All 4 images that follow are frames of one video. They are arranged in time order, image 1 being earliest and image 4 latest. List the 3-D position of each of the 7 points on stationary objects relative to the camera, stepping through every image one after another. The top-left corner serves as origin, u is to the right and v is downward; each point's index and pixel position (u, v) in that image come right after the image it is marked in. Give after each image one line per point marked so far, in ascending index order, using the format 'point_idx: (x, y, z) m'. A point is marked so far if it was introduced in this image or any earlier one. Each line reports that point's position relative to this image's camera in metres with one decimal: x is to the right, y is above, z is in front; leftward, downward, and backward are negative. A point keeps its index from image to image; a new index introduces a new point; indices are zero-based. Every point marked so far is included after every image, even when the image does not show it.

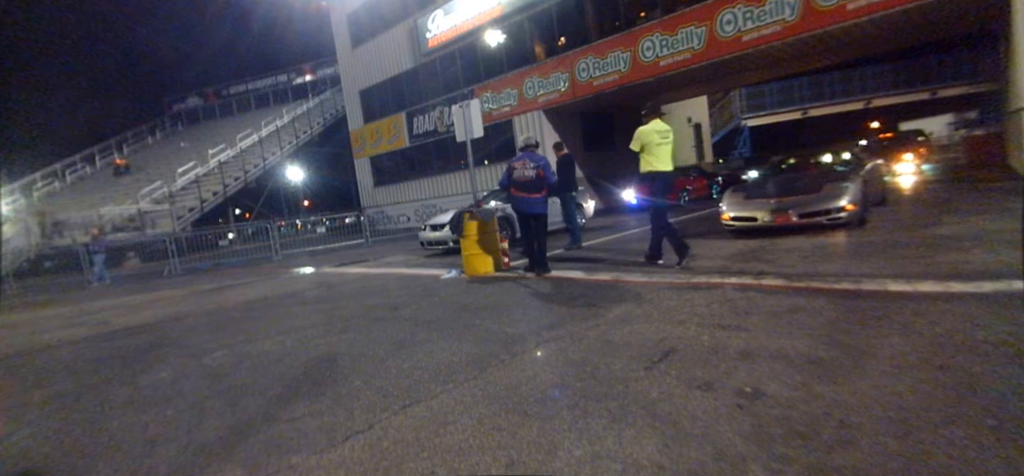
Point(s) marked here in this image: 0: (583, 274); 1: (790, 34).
0: (+1.3, -0.5, +7.2) m
1: (+9.0, +6.3, +14.8) m
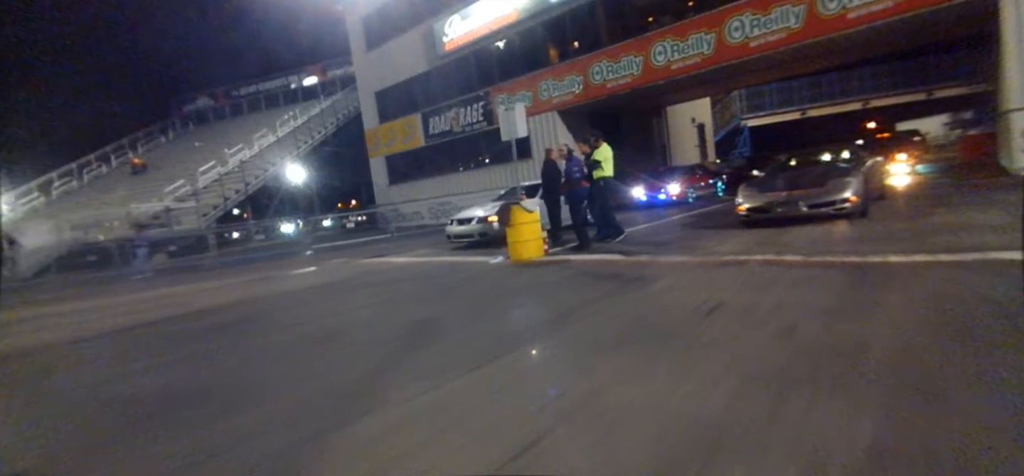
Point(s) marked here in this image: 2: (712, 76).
0: (+1.6, -0.4, +7.6) m
1: (+9.3, +6.4, +15.2) m
2: (+8.1, +6.5, +18.7) m
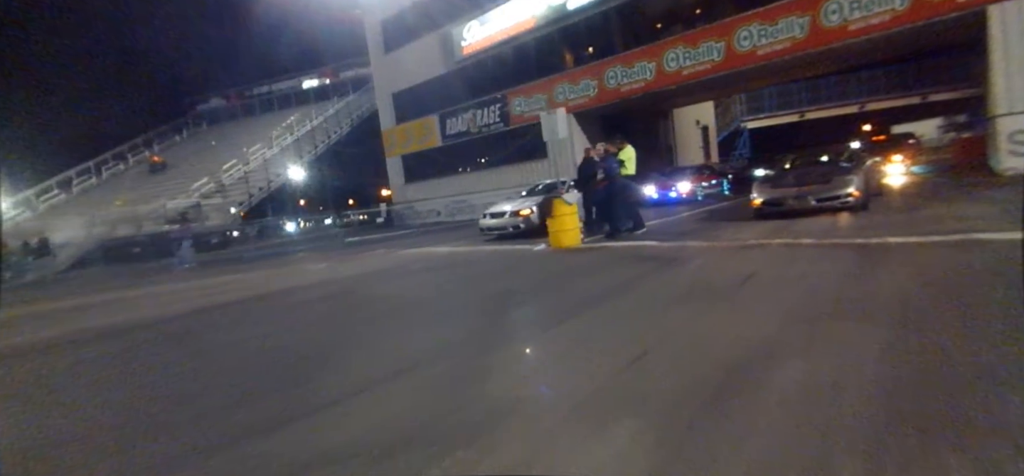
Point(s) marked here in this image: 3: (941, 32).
0: (+1.9, -0.3, +8.1) m
1: (+9.6, +6.4, +15.8) m
2: (+8.4, +6.5, +19.2) m
3: (+14.6, +7.0, +15.5) m
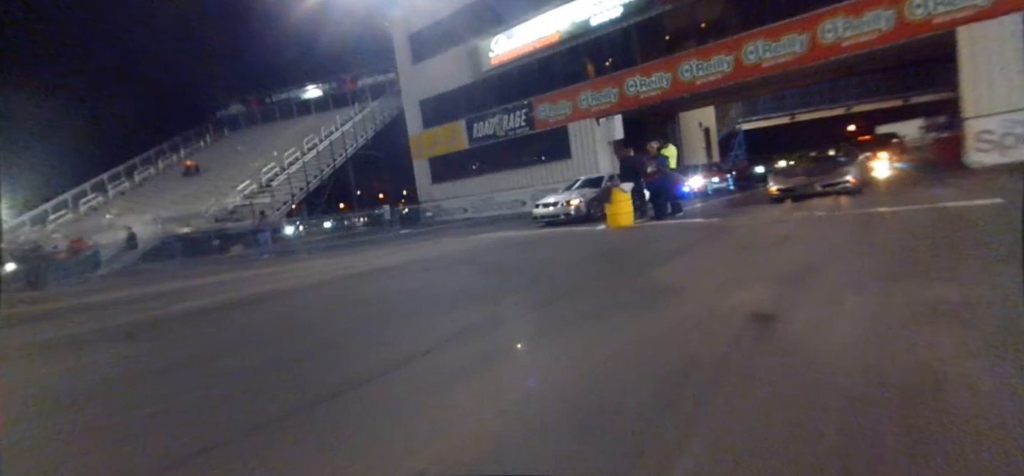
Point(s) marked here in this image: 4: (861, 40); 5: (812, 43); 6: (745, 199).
0: (+2.6, -0.1, +9.2) m
1: (+10.1, +6.7, +17.0) m
2: (+8.8, +6.7, +20.4) m
3: (+15.1, +7.3, +16.9) m
4: (+11.8, +6.9, +15.9) m
5: (+10.3, +7.3, +16.6) m
6: (+6.1, +0.8, +13.7) m
